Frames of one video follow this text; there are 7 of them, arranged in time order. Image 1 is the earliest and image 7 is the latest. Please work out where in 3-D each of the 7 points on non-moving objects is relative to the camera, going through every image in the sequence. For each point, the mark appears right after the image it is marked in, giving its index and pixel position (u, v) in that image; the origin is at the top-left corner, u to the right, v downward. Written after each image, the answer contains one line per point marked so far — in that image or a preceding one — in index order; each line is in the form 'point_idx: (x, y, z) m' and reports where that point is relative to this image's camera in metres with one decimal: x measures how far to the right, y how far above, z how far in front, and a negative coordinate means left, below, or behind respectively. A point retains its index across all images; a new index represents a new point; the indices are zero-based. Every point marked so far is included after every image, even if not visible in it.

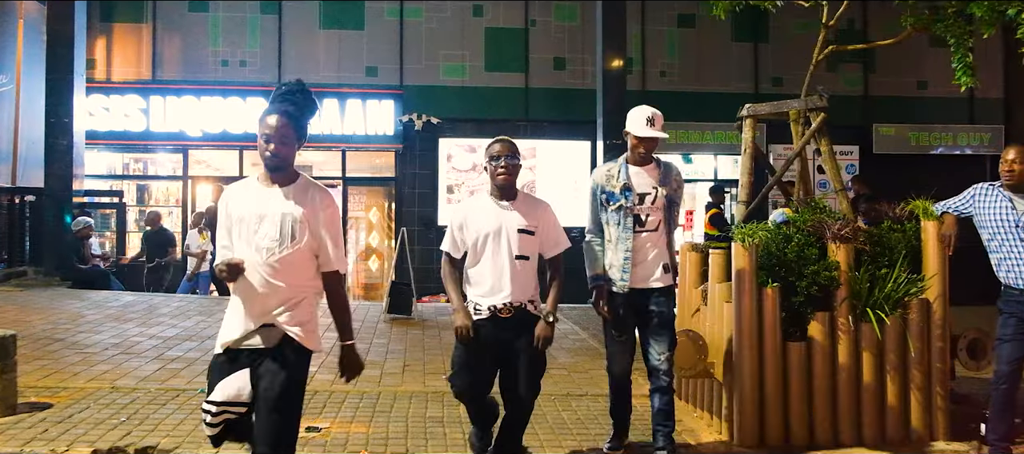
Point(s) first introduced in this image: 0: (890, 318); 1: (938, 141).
0: (+2.3, -0.5, +4.9) m
1: (+7.3, +1.5, +13.8) m
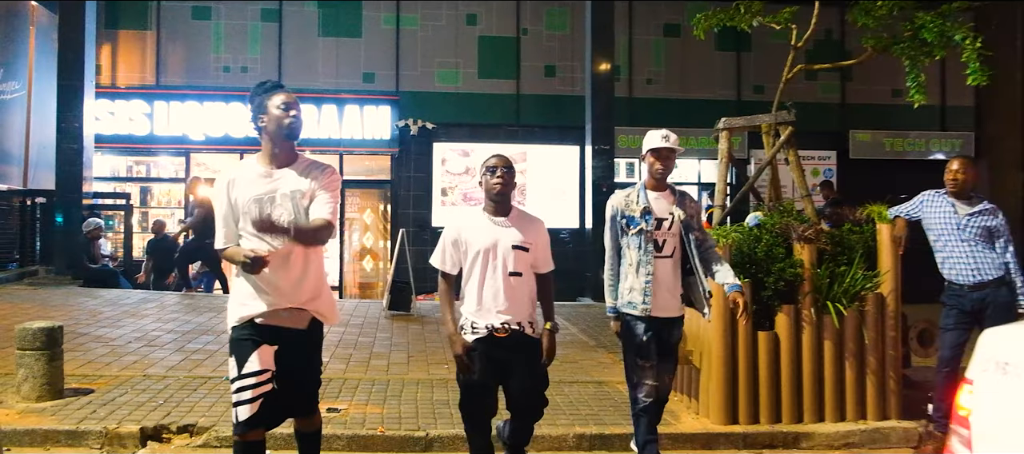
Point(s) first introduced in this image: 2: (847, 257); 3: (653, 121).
0: (+2.3, -0.6, +5.5) m
1: (+7.2, +1.4, +14.5) m
2: (+2.3, -0.2, +5.7) m
3: (+2.5, +1.9, +14.6) m
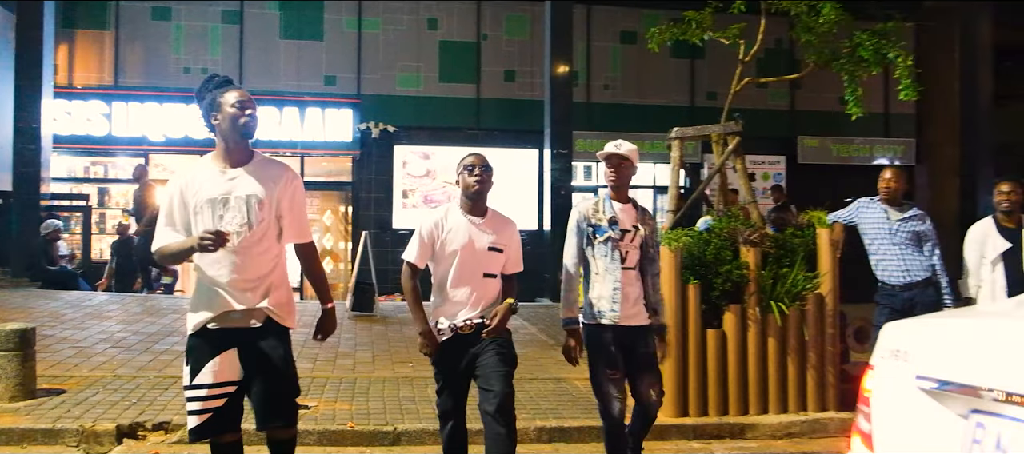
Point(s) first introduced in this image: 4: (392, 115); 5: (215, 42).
0: (+2.0, -0.6, +5.9) m
1: (+6.4, +1.4, +15.1) m
2: (+2.1, -0.2, +6.1) m
3: (+1.8, +1.9, +15.0) m
4: (-2.2, +2.0, +14.7) m
5: (-5.3, +3.3, +14.5) m
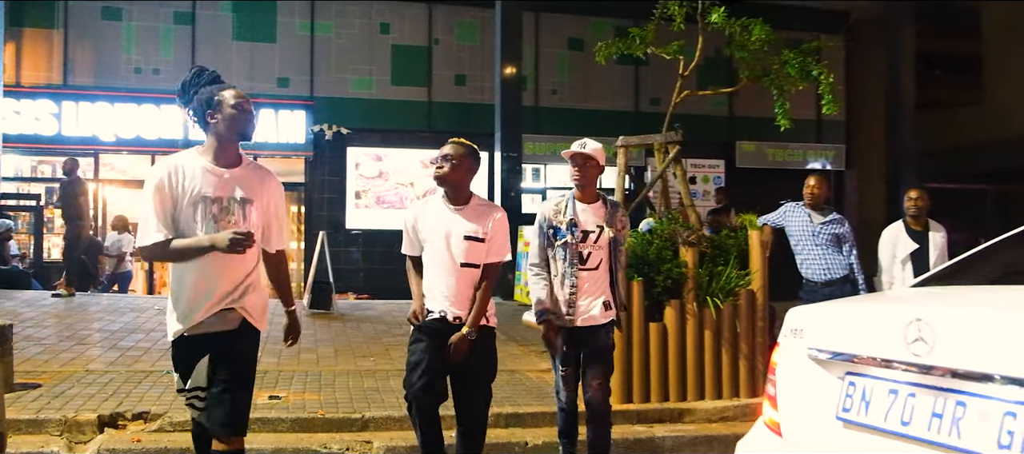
0: (+1.7, -0.6, +6.5) m
1: (+5.5, +1.4, +16.0) m
2: (+1.7, -0.3, +6.7) m
3: (+0.9, +1.9, +15.6) m
4: (-3.1, +2.0, +15.0) m
5: (-6.2, +3.3, +14.6) m
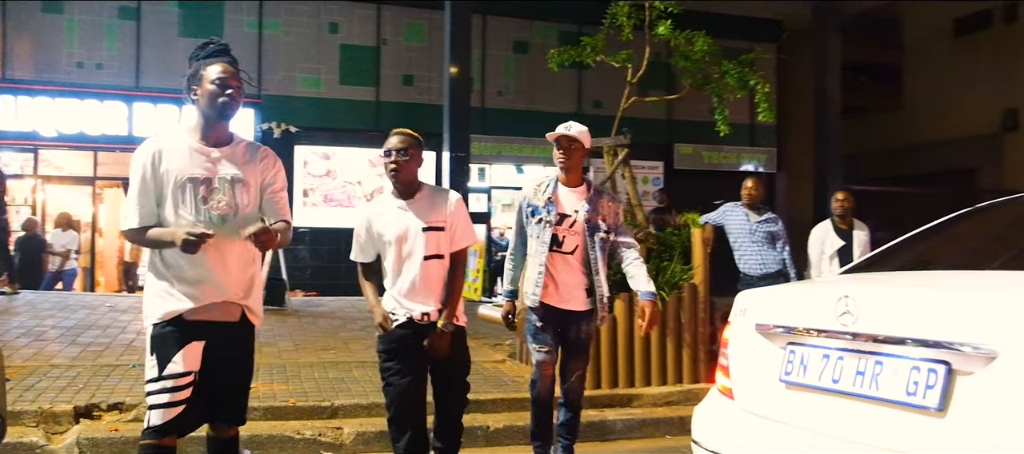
0: (+1.3, -0.6, +7.0) m
1: (+4.4, +1.4, +16.7) m
2: (+1.4, -0.2, +7.1) m
3: (-0.2, +1.9, +16.0) m
4: (-4.1, +2.1, +15.1) m
5: (-7.1, +3.3, +14.4) m
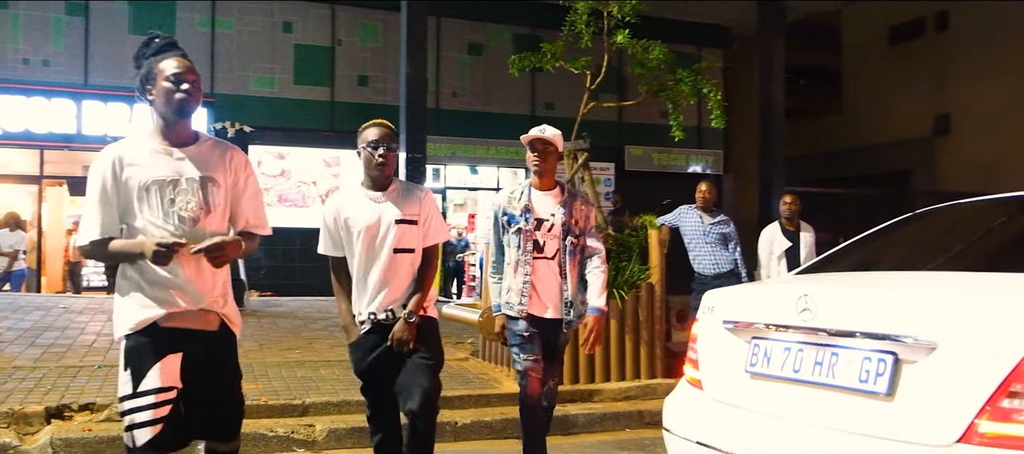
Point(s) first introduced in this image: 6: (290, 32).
0: (+1.0, -0.6, +7.3) m
1: (+3.5, +1.4, +17.2) m
2: (+1.1, -0.3, +7.4) m
3: (-1.0, +1.9, +16.1) m
4: (-4.9, +2.1, +15.0) m
5: (-7.9, +3.3, +14.1) m
6: (-4.2, +3.7, +15.4) m
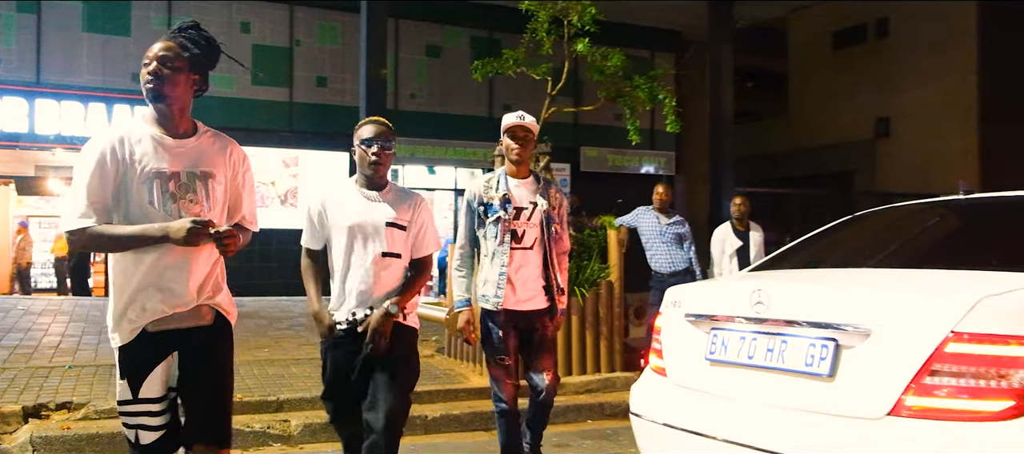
0: (+0.7, -0.6, +7.6) m
1: (+2.6, +1.4, +17.6) m
2: (+0.7, -0.3, +7.8) m
3: (-1.9, +1.9, +16.3) m
4: (-5.6, +2.1, +15.0) m
5: (-8.6, +3.3, +13.9) m
6: (-5.0, +3.7, +15.4) m
